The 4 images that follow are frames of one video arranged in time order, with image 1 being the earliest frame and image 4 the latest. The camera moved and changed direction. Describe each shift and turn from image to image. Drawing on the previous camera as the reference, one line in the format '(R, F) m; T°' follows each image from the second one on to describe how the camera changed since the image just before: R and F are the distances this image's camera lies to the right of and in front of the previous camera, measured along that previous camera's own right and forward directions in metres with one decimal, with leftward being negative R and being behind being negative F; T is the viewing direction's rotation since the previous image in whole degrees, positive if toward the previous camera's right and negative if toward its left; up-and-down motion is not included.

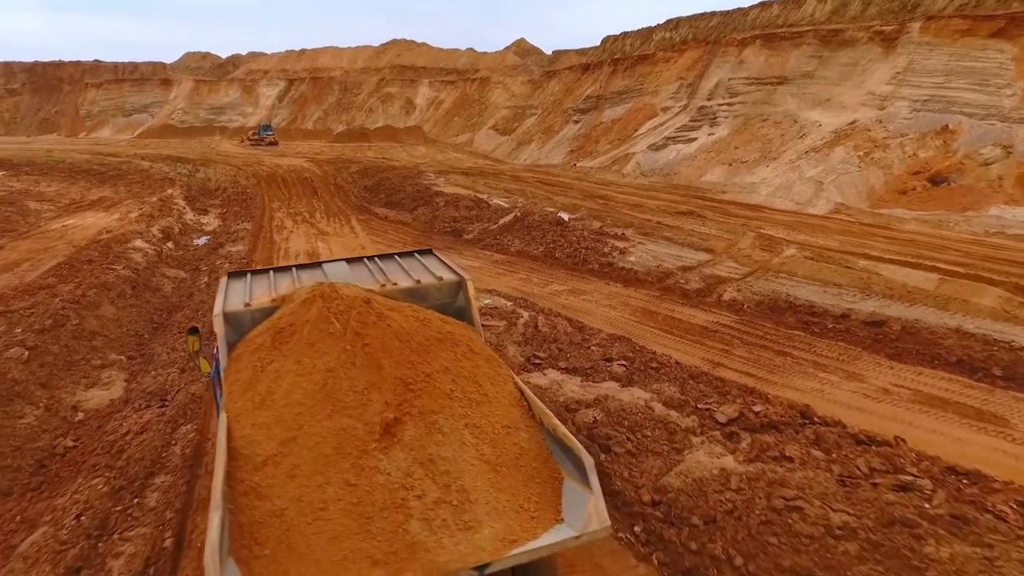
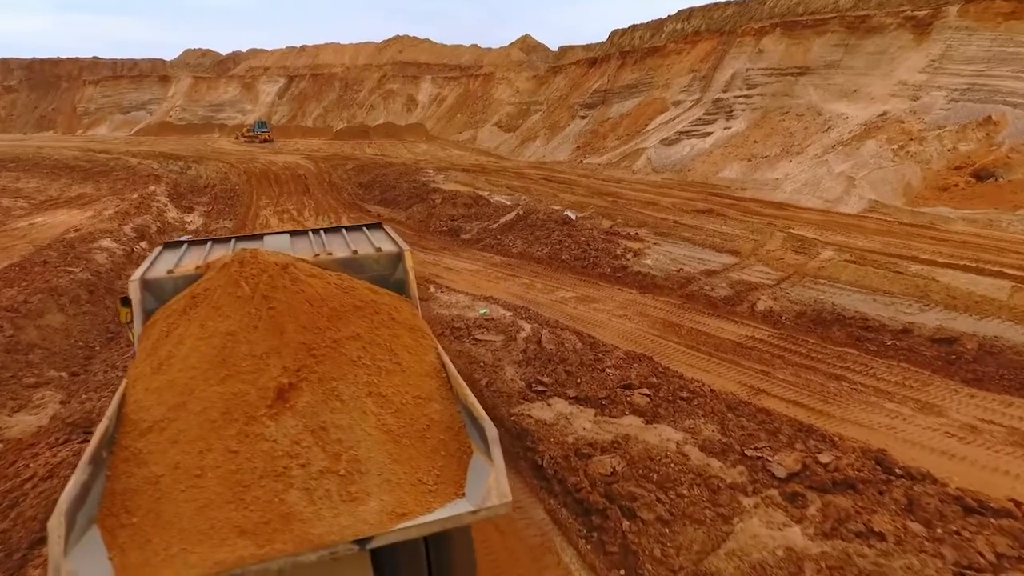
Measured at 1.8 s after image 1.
(+0.1, +1.2) m; 0°
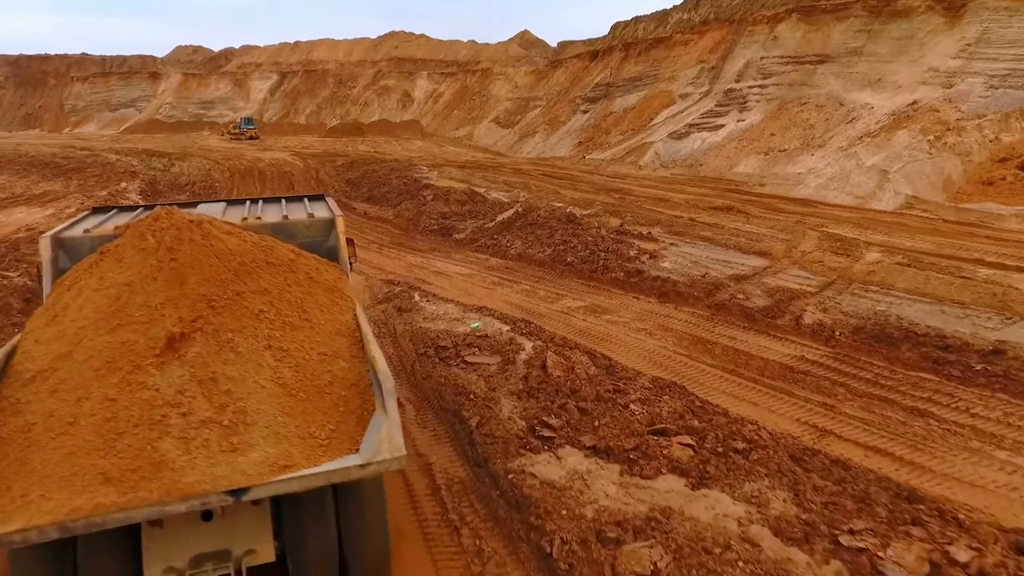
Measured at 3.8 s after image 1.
(0.0, +1.3) m; 0°
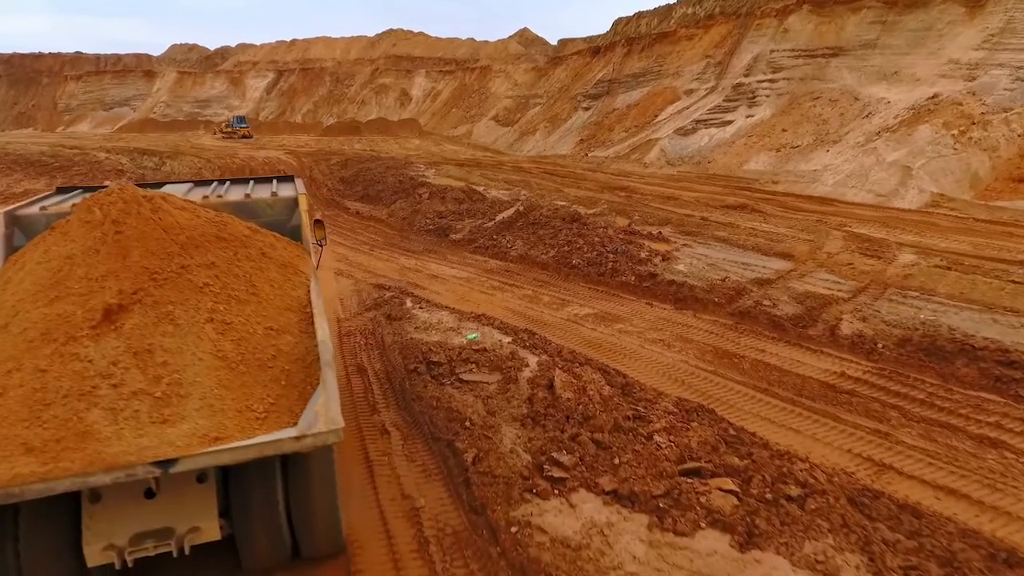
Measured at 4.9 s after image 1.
(0.0, +0.7) m; 0°
